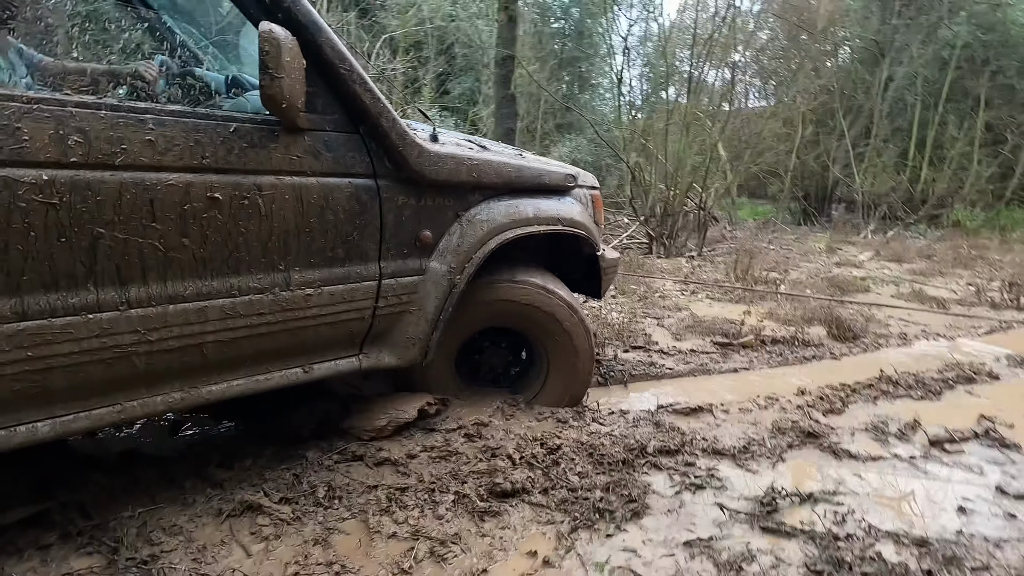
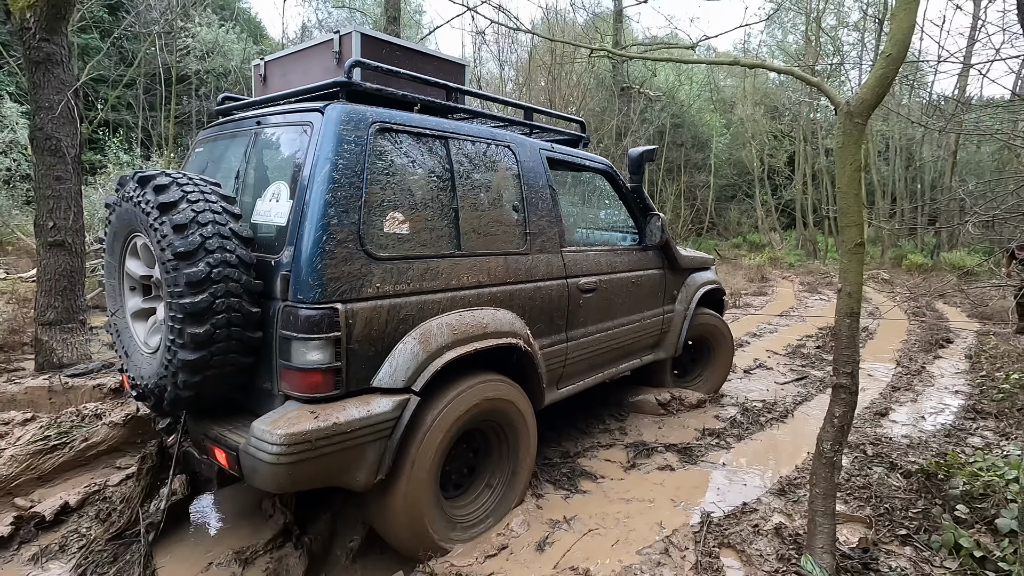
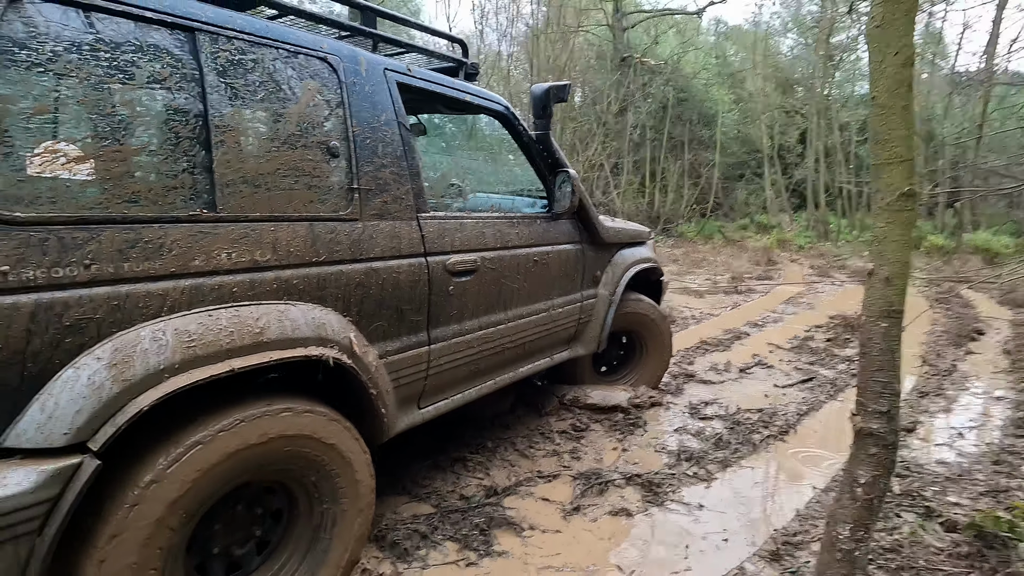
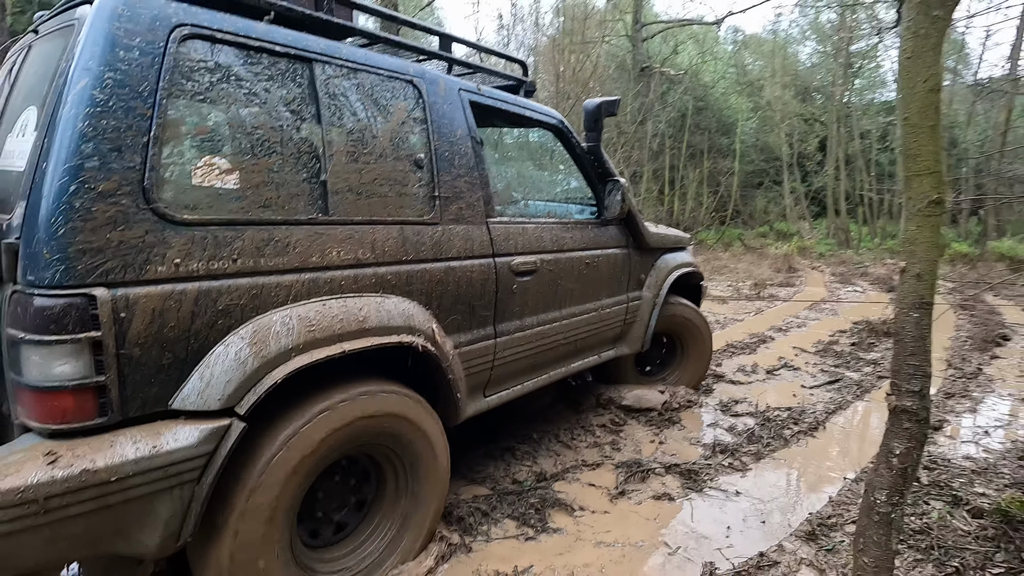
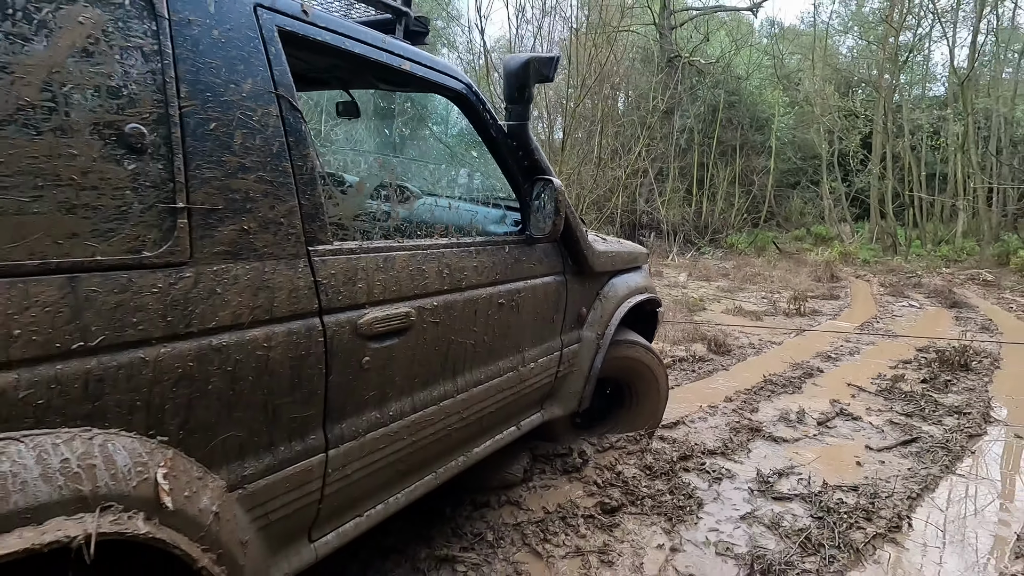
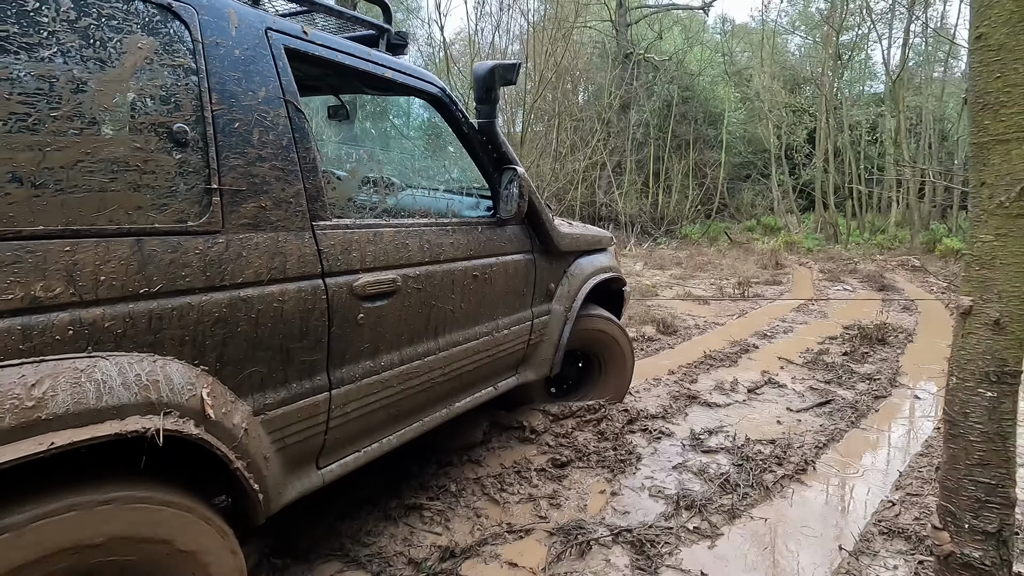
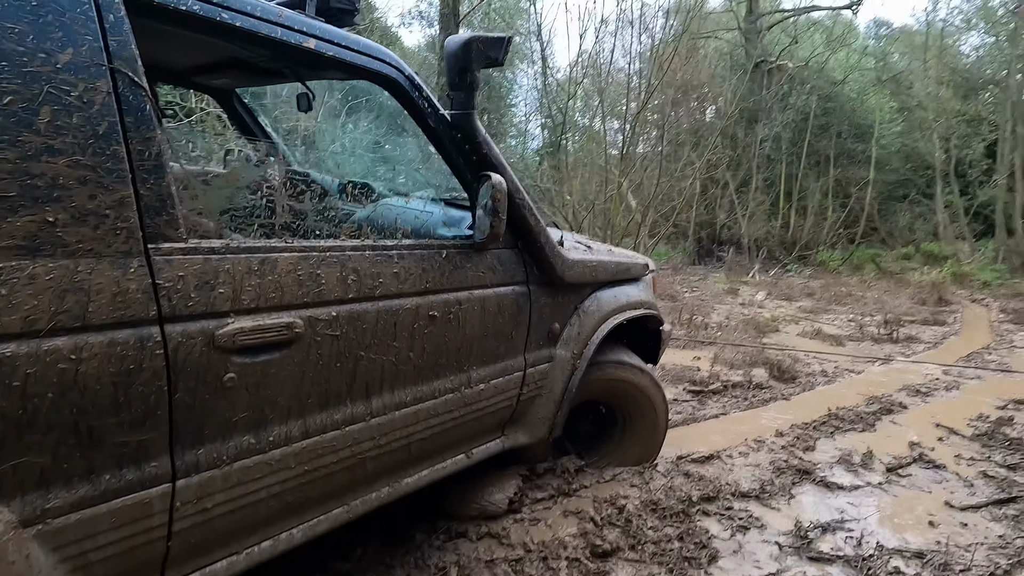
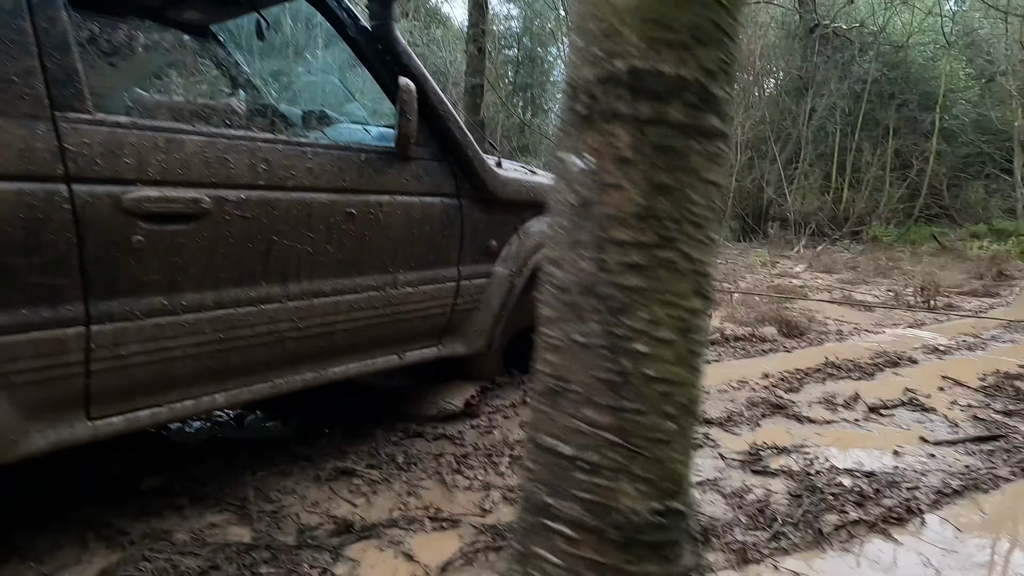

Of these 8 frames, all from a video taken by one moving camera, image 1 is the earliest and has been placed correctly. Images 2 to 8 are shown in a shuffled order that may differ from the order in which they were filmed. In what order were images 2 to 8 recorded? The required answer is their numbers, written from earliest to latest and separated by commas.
8, 7, 5, 6, 3, 4, 2
